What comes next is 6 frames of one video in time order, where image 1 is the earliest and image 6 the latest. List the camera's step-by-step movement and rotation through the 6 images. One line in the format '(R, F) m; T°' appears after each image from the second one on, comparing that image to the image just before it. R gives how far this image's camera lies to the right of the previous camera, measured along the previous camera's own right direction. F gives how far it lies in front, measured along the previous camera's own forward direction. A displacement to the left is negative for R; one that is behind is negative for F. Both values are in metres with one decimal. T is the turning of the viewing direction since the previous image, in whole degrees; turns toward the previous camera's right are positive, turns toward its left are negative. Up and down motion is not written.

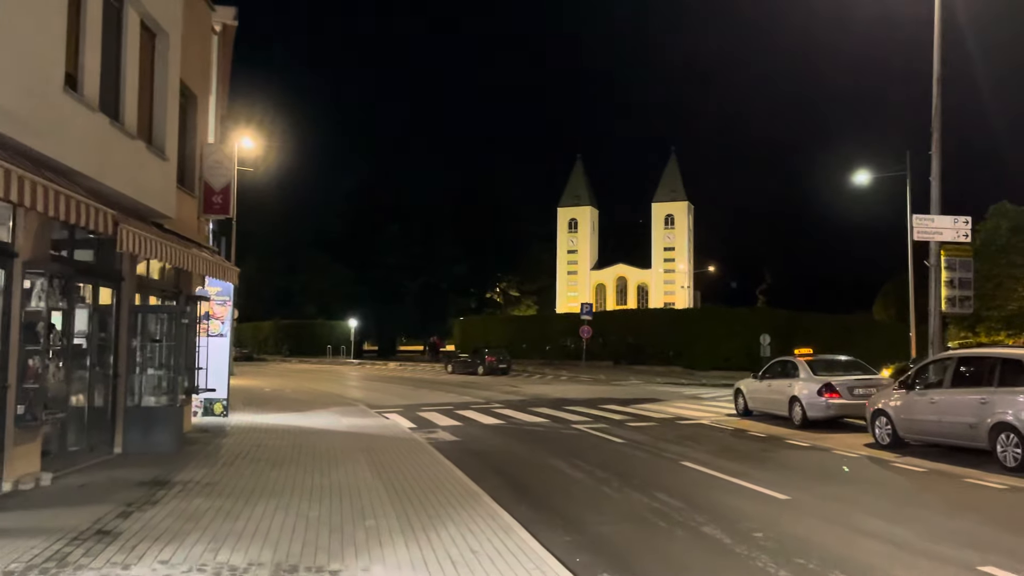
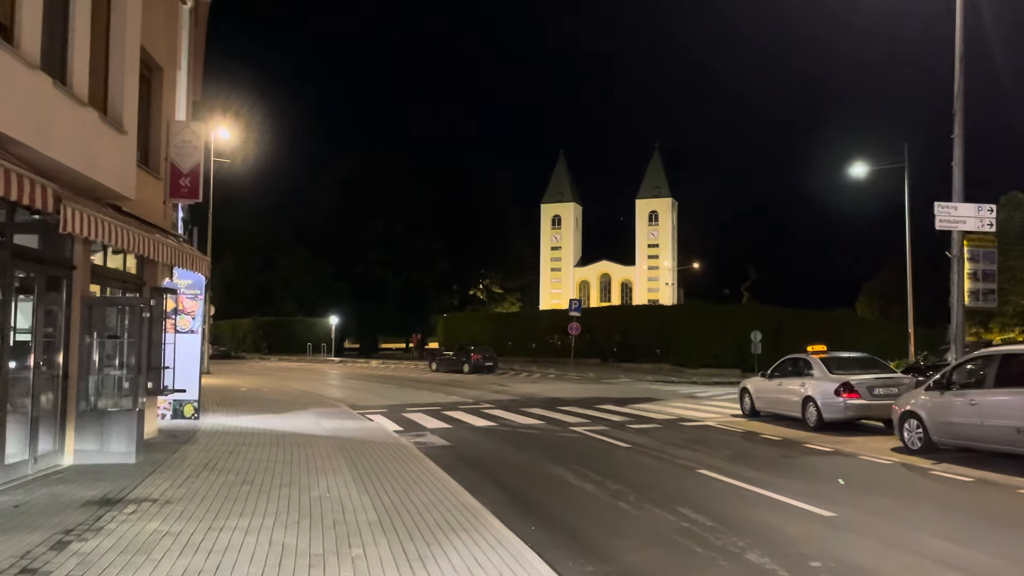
(-0.2, +1.1) m; +1°
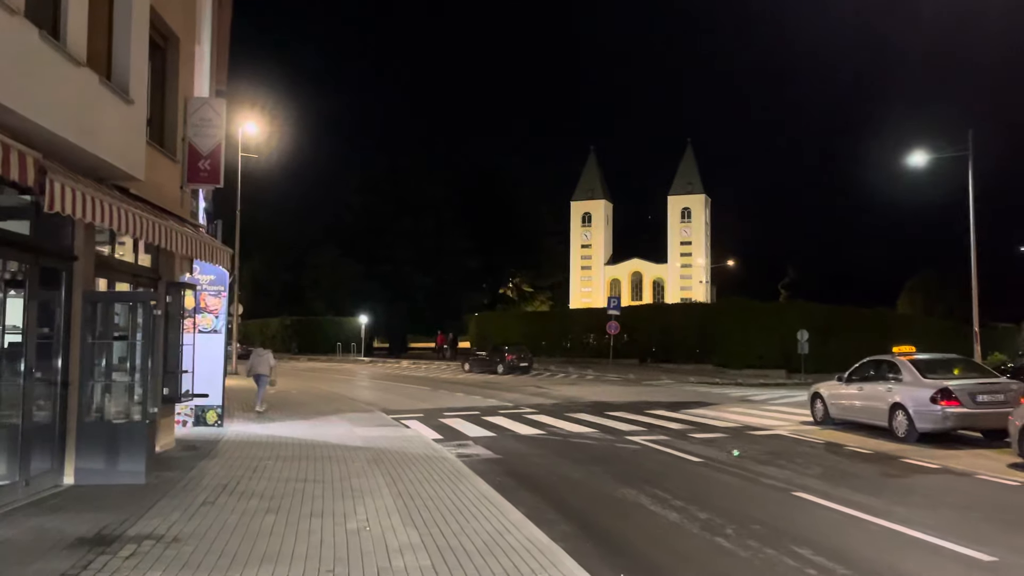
(-0.4, +1.4) m; -2°
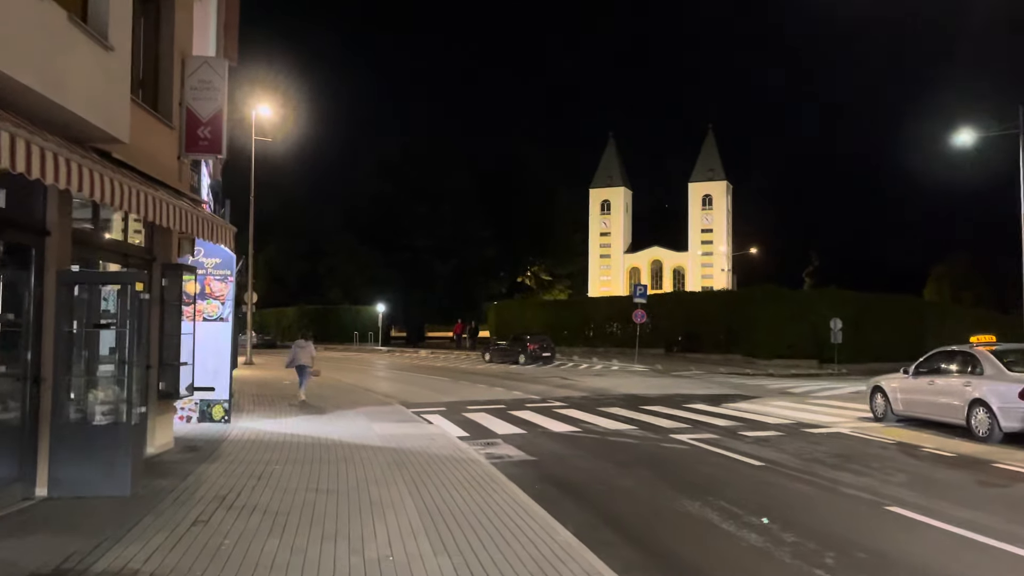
(-0.3, +1.3) m; -1°
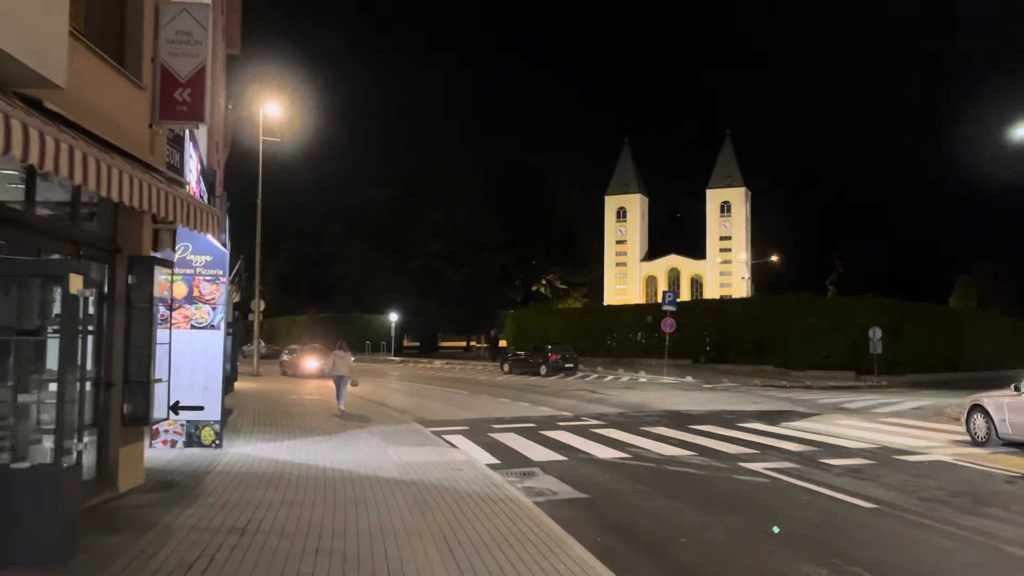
(-0.4, +1.9) m; -1°
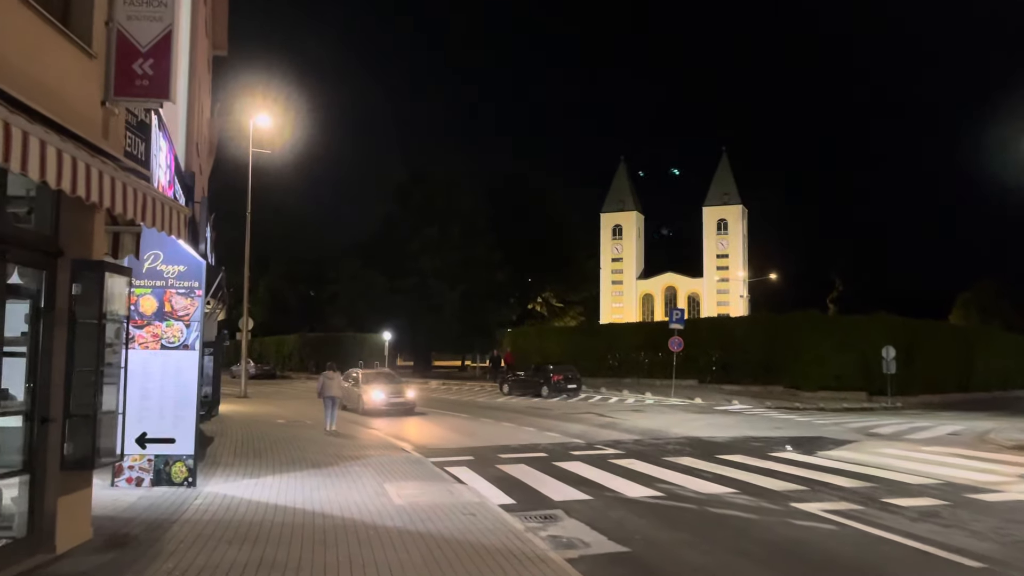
(-0.3, +1.4) m; +1°
